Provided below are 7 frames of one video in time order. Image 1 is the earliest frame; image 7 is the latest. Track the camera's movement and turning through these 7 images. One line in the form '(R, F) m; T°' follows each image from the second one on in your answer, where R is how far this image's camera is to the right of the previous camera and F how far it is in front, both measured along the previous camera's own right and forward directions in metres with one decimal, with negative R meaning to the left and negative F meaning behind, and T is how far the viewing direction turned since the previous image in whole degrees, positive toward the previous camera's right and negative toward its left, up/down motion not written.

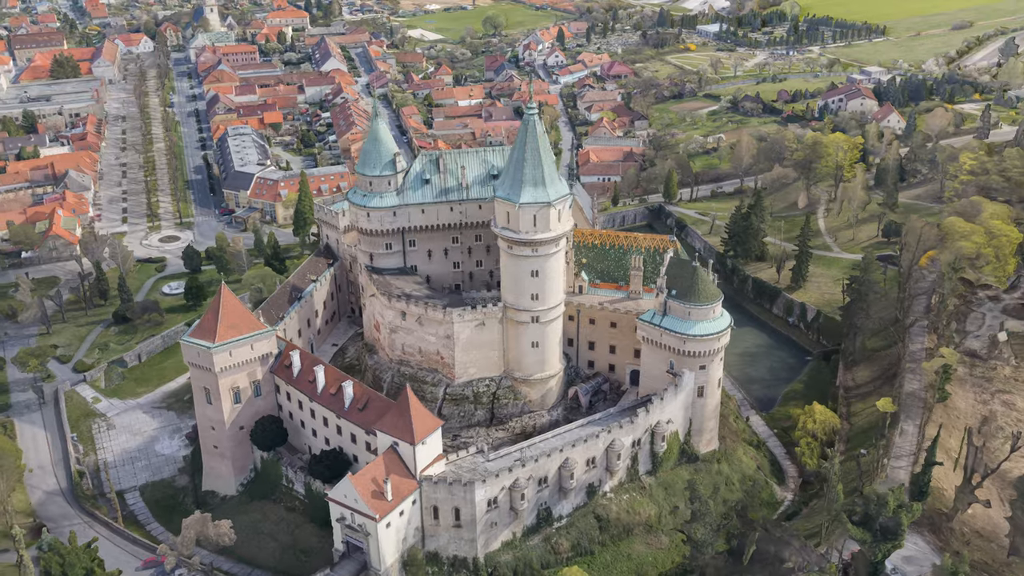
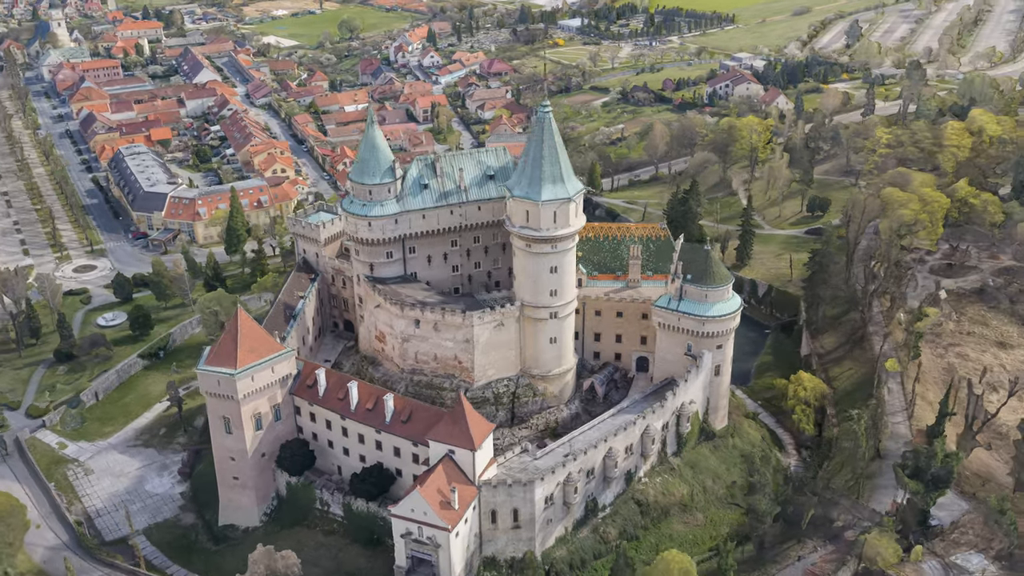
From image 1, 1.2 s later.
(-13.5, +1.0) m; +10°
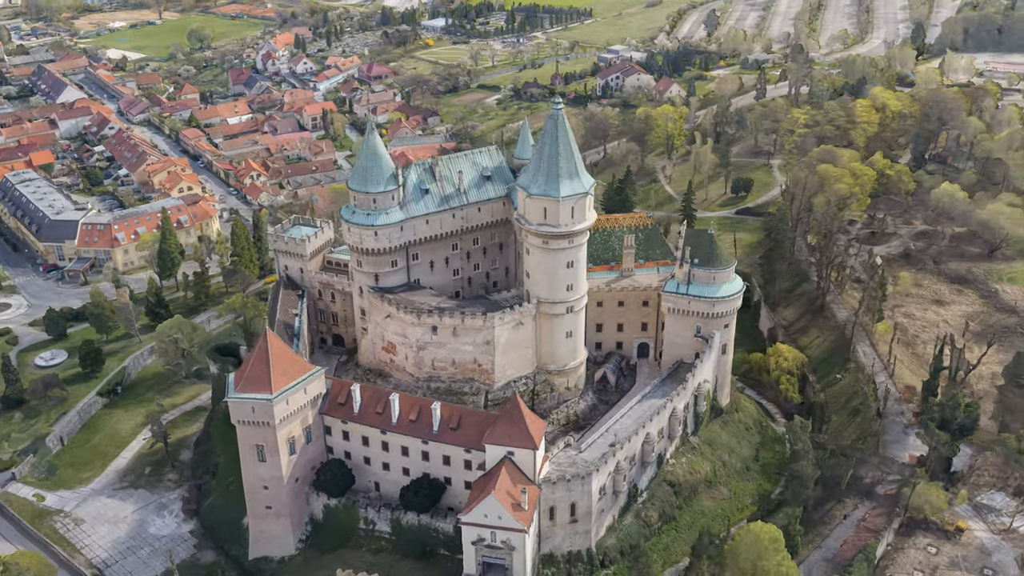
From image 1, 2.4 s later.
(-13.5, +0.9) m; +10°
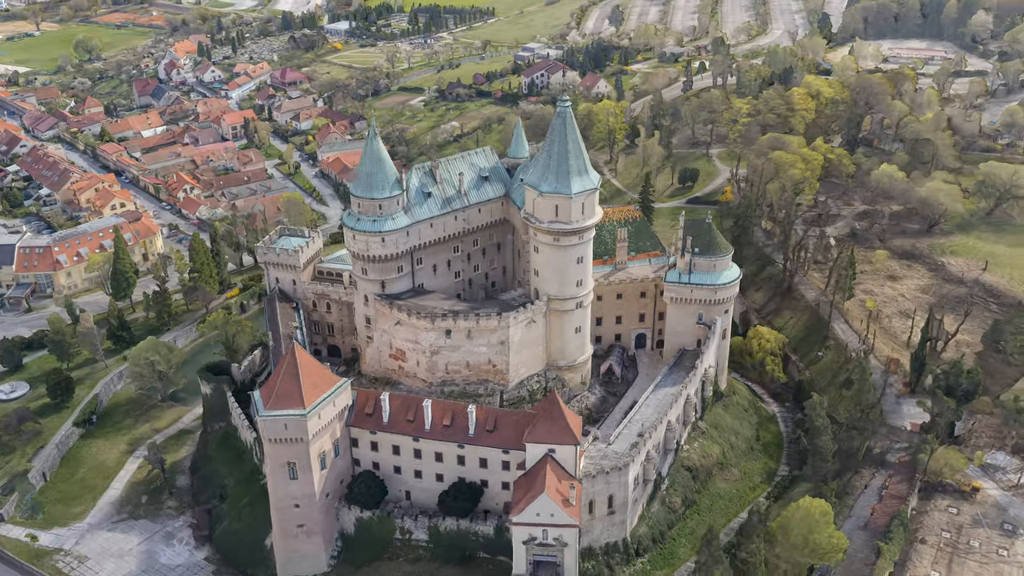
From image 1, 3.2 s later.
(-9.5, +0.4) m; +7°
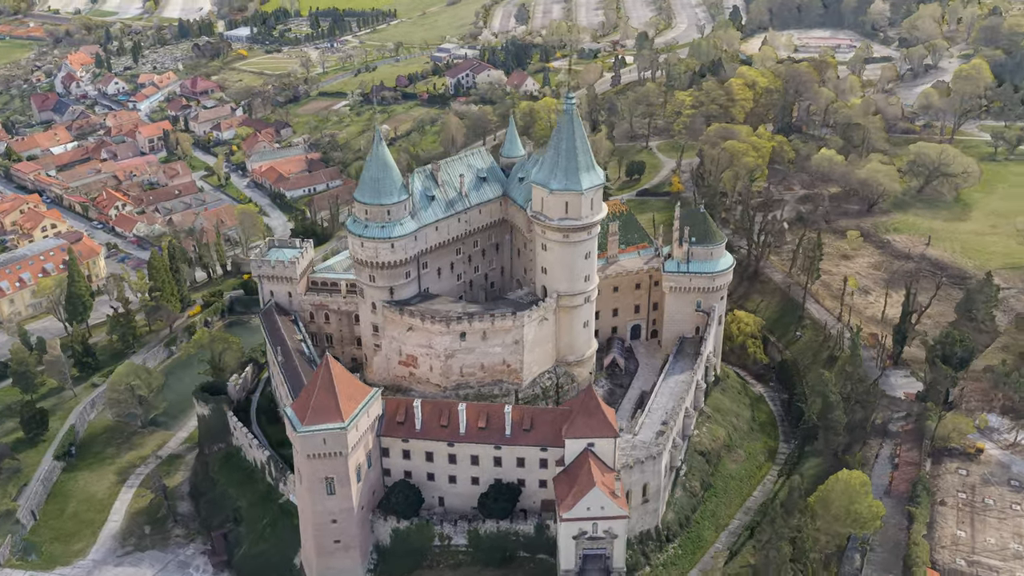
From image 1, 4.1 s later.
(-9.5, +0.4) m; +7°
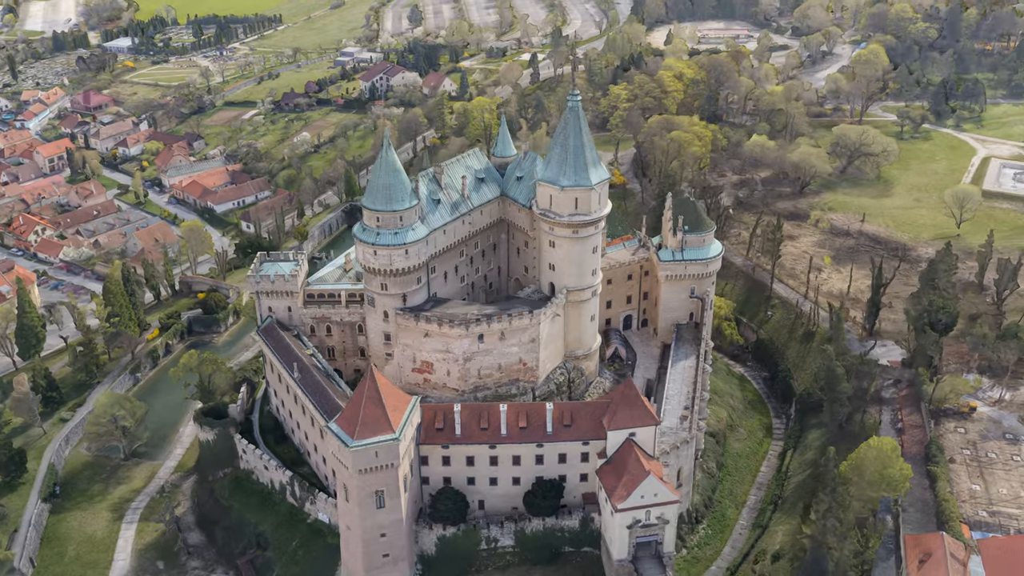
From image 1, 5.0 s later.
(-10.9, +0.6) m; +8°
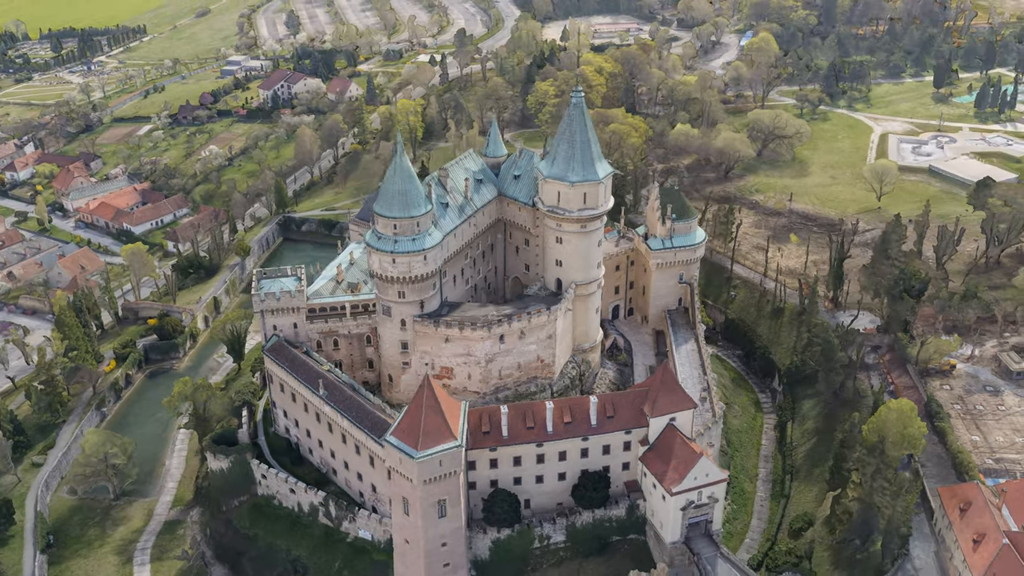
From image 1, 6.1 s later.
(-12.2, +0.8) m; +9°
